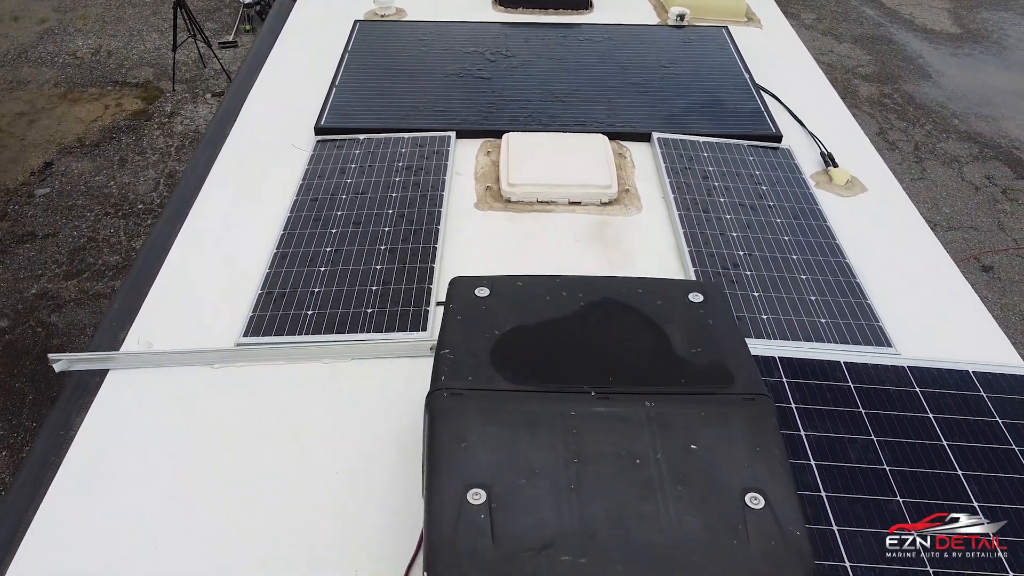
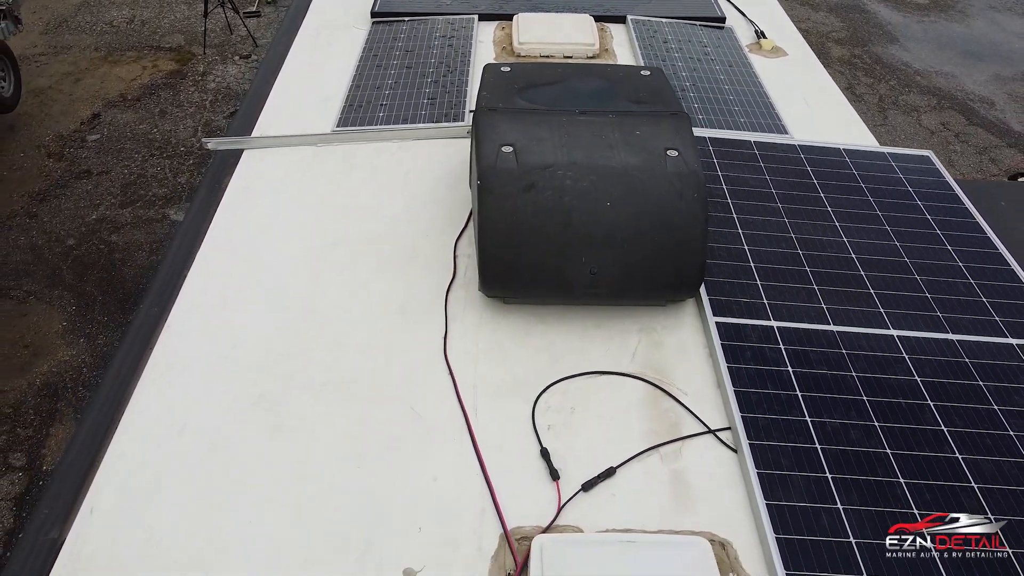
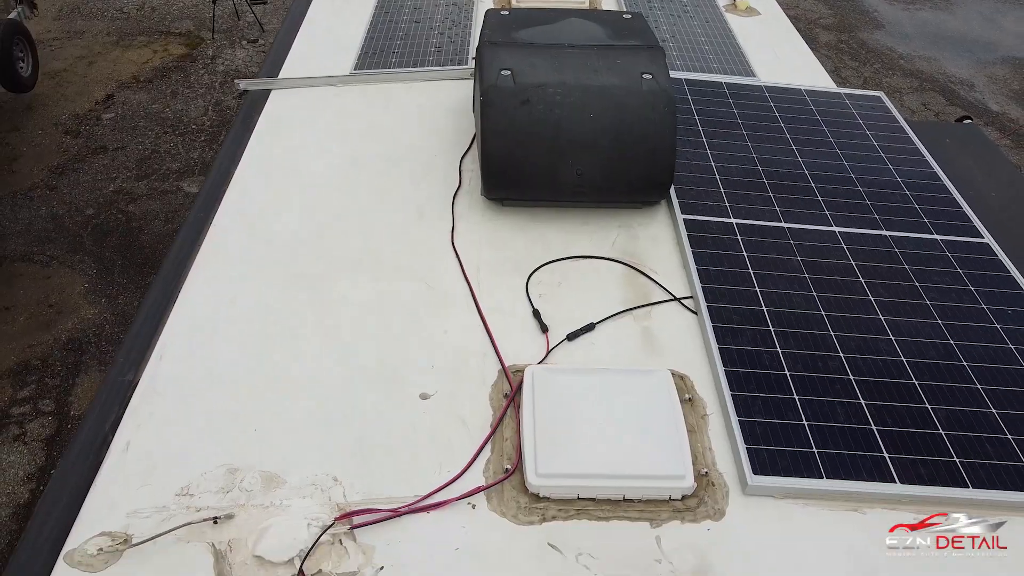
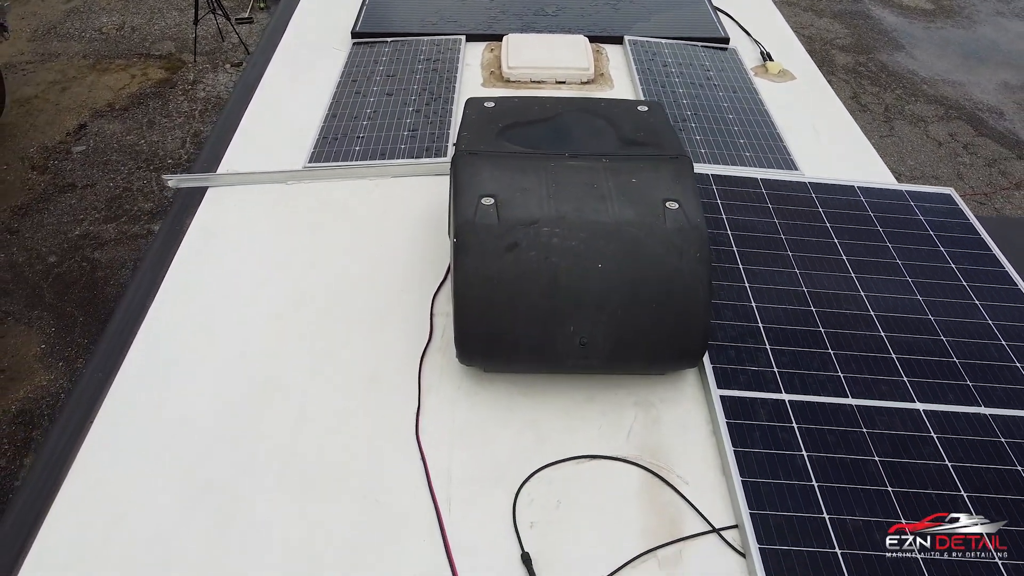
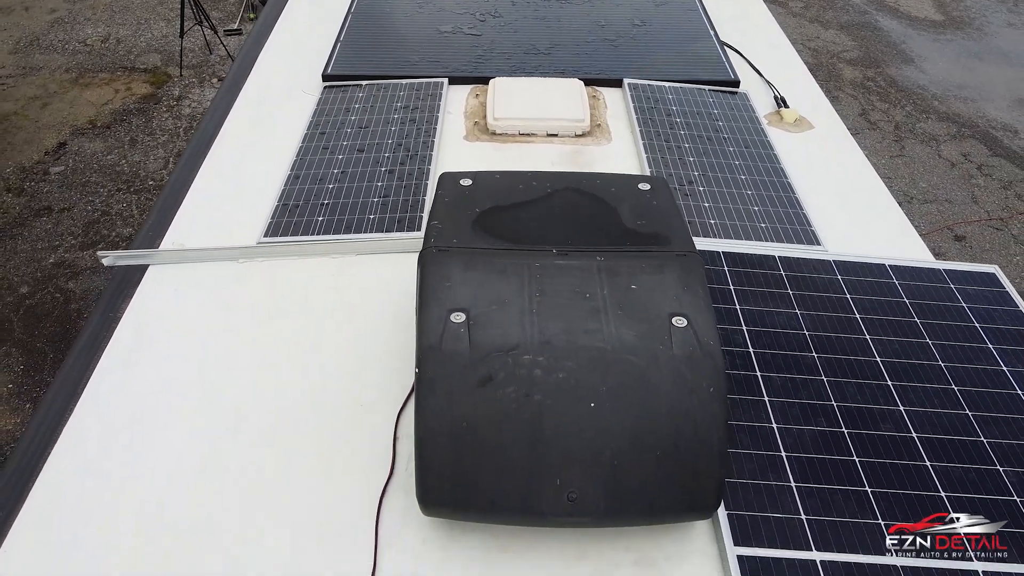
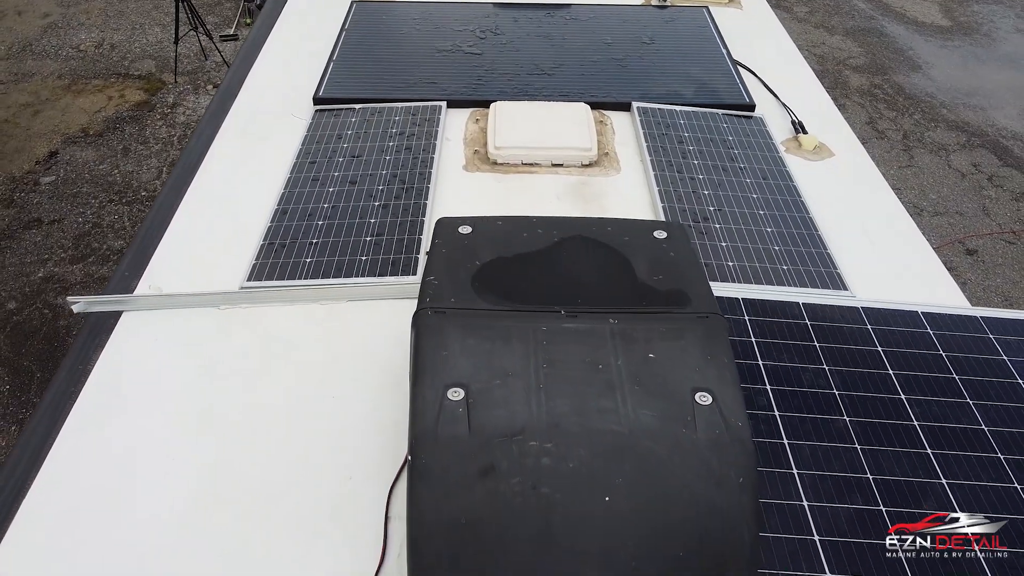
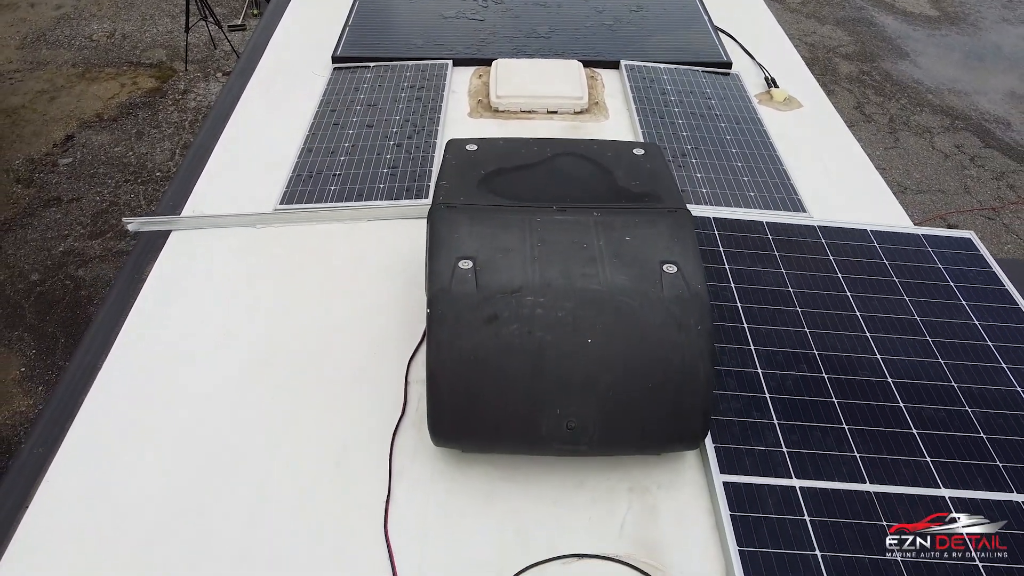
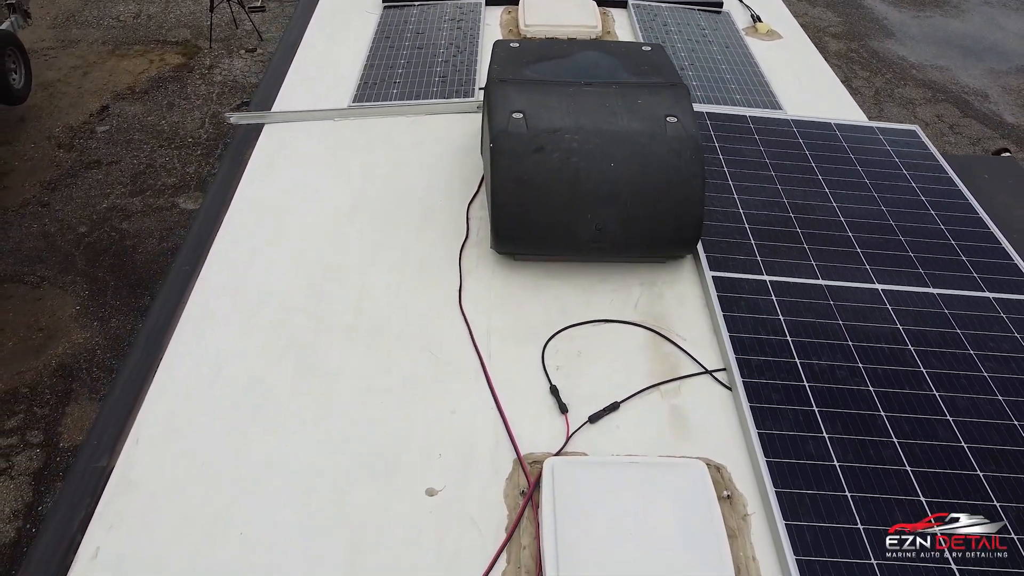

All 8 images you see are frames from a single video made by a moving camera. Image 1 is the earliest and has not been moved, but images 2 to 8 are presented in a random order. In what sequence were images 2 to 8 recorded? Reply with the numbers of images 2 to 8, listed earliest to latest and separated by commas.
6, 5, 7, 4, 2, 8, 3
